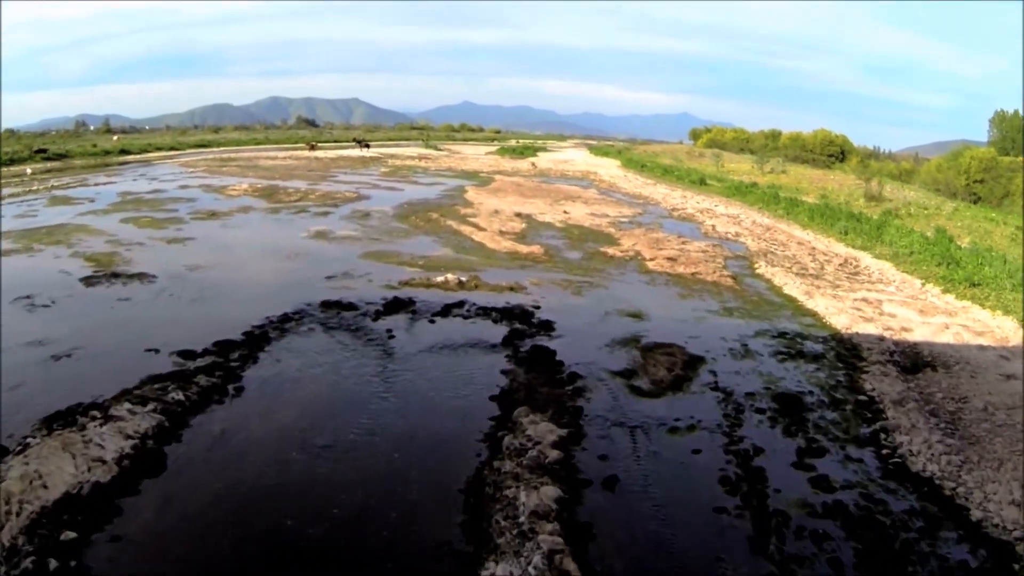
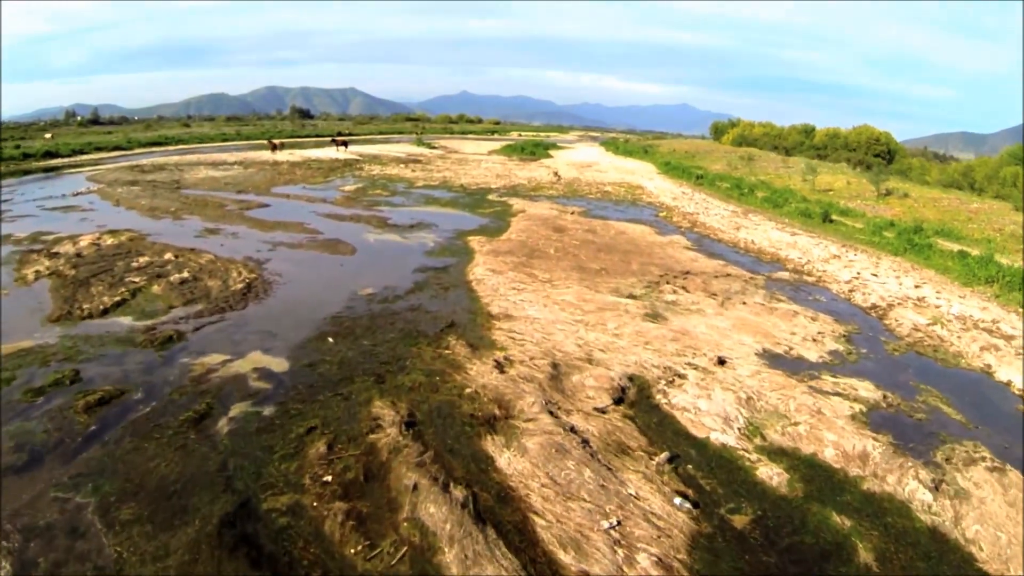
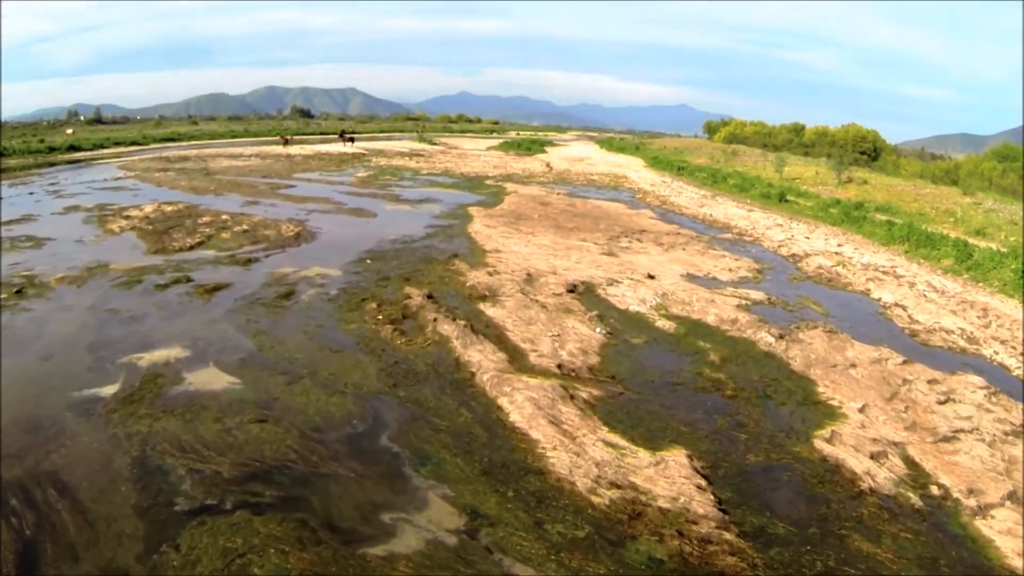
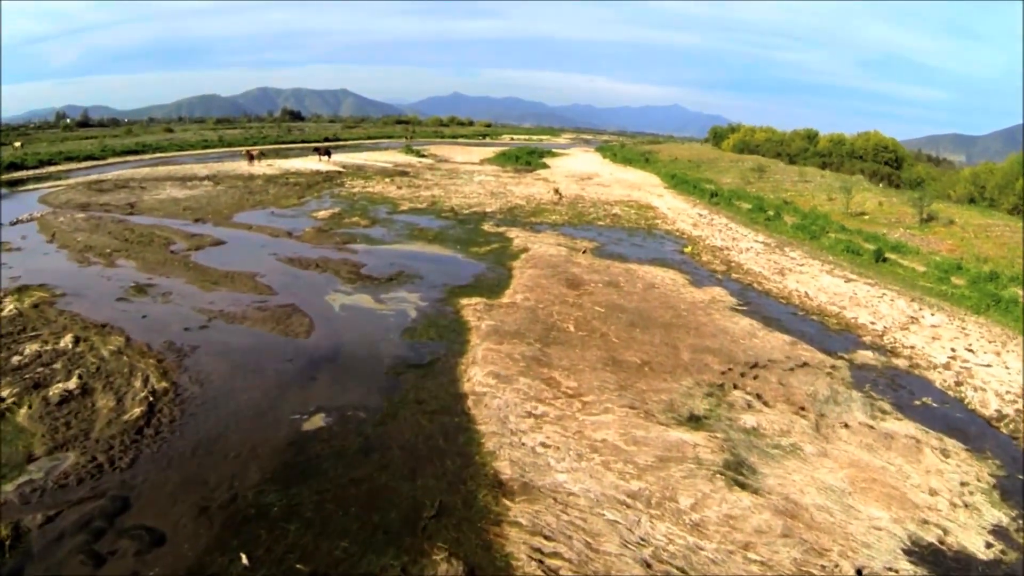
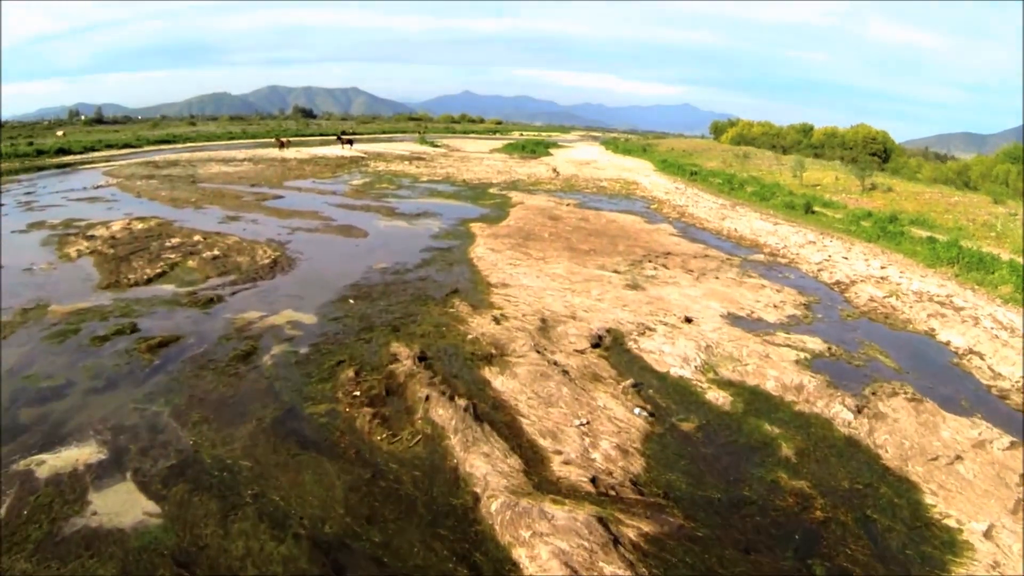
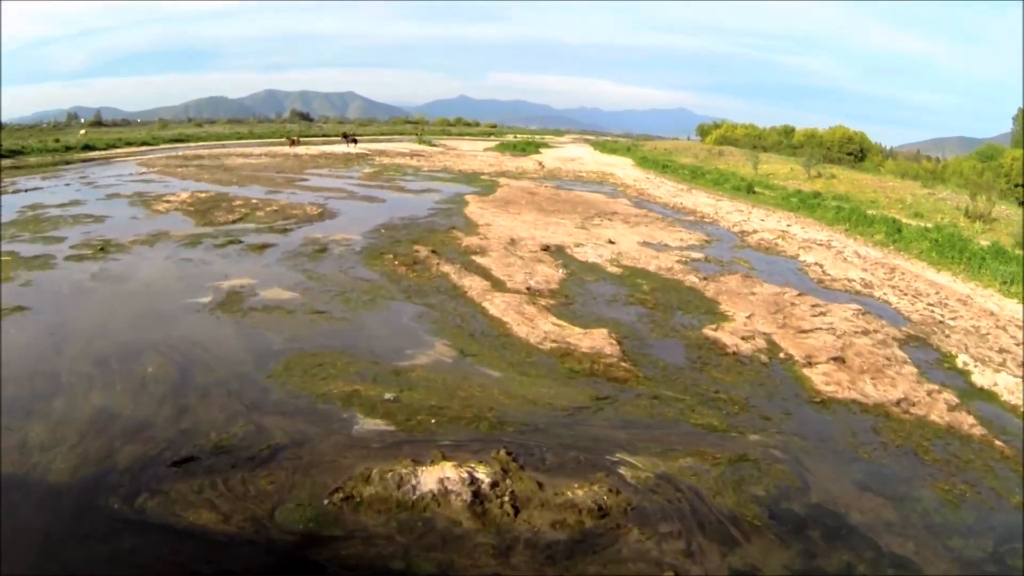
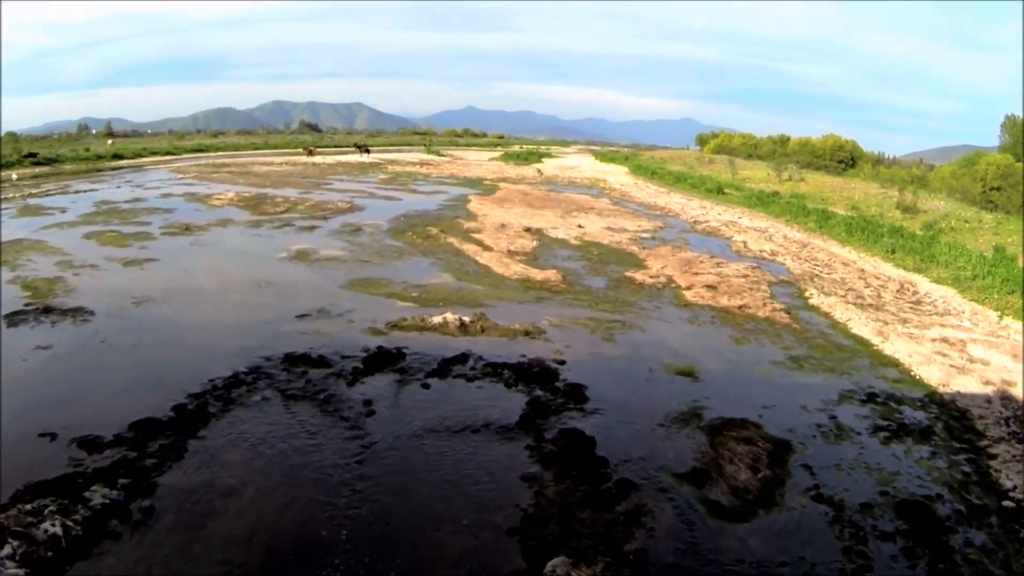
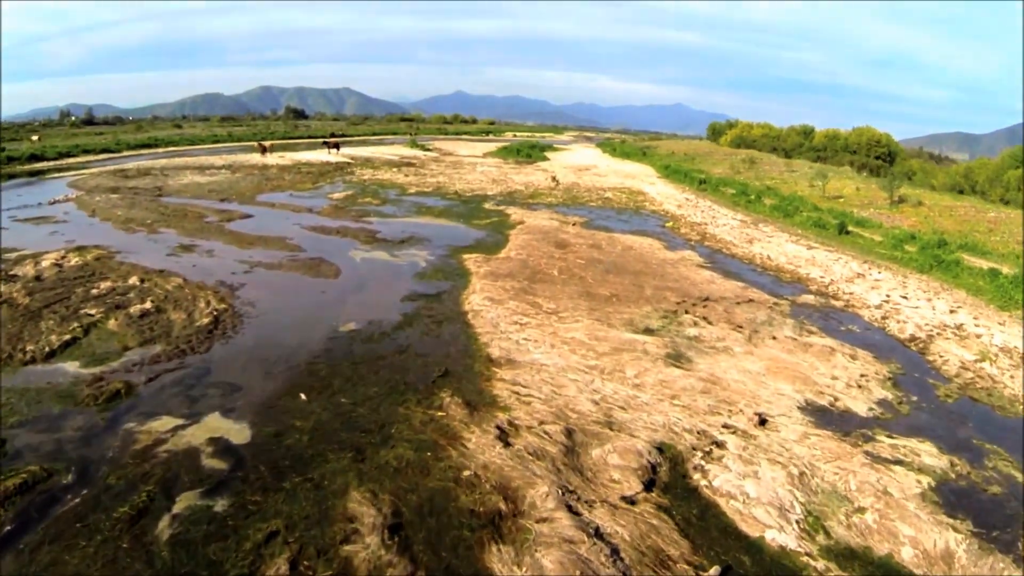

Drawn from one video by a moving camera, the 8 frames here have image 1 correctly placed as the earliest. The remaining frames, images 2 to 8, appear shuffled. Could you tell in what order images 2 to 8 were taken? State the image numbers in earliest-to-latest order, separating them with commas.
7, 6, 3, 5, 2, 8, 4
